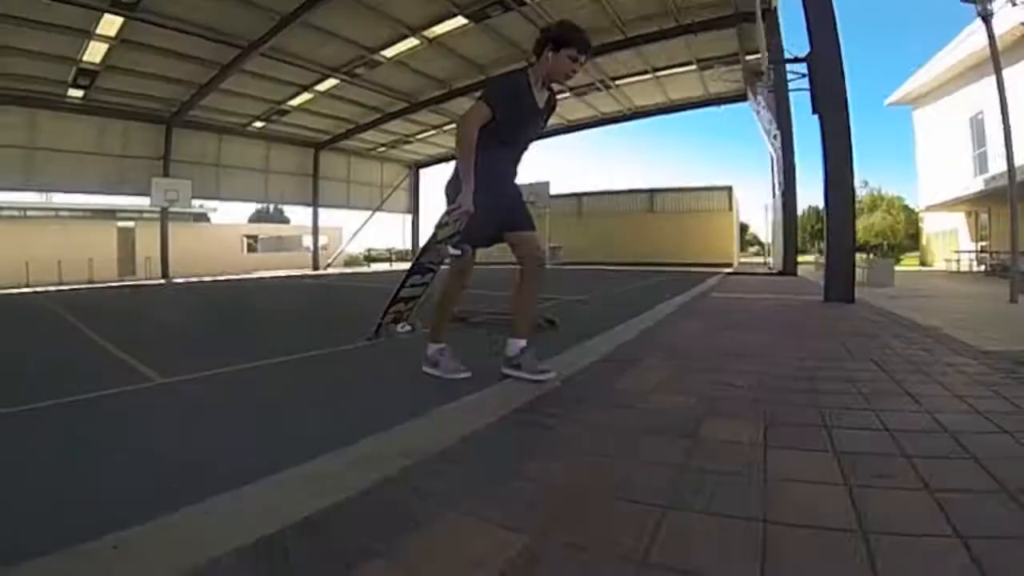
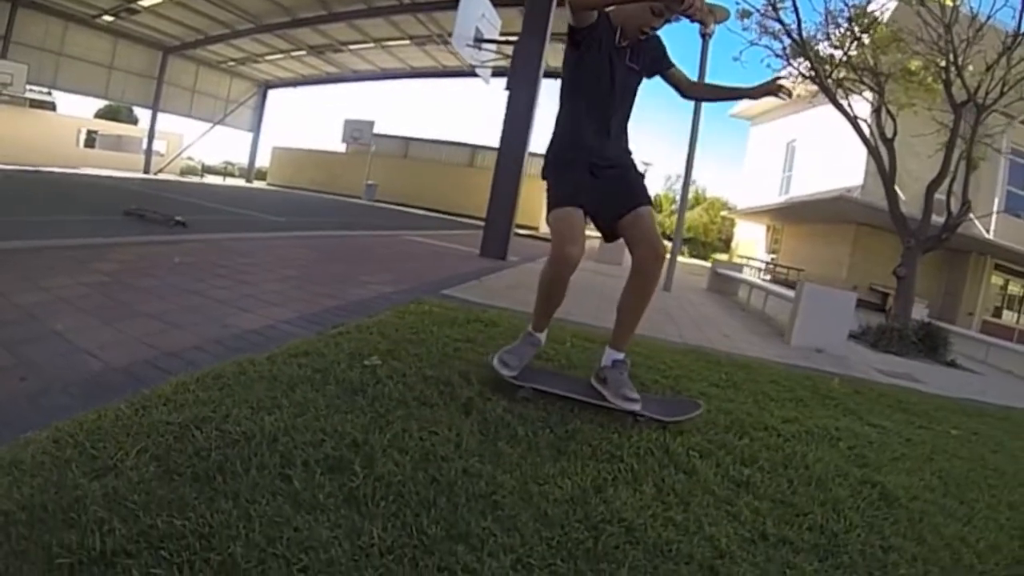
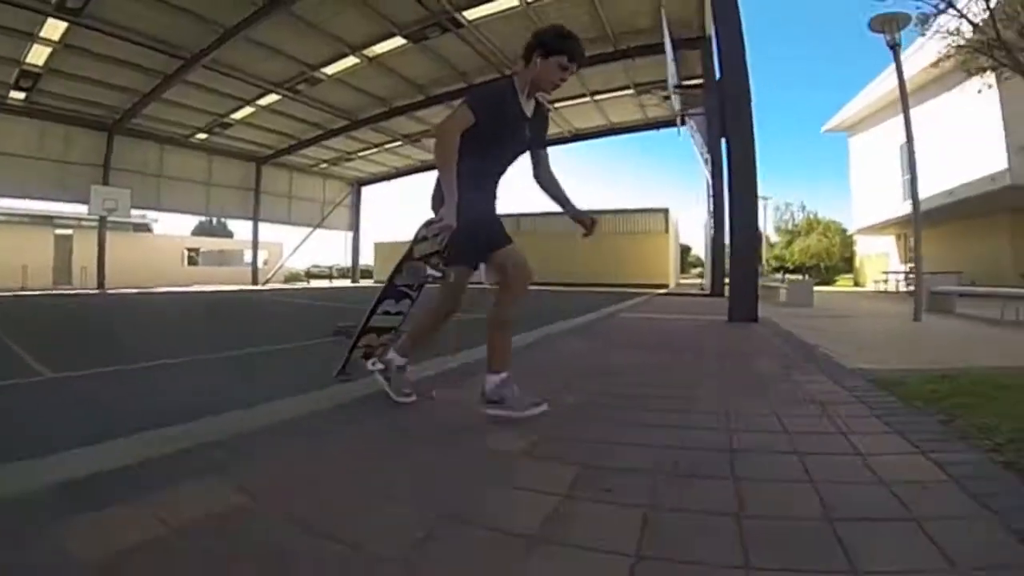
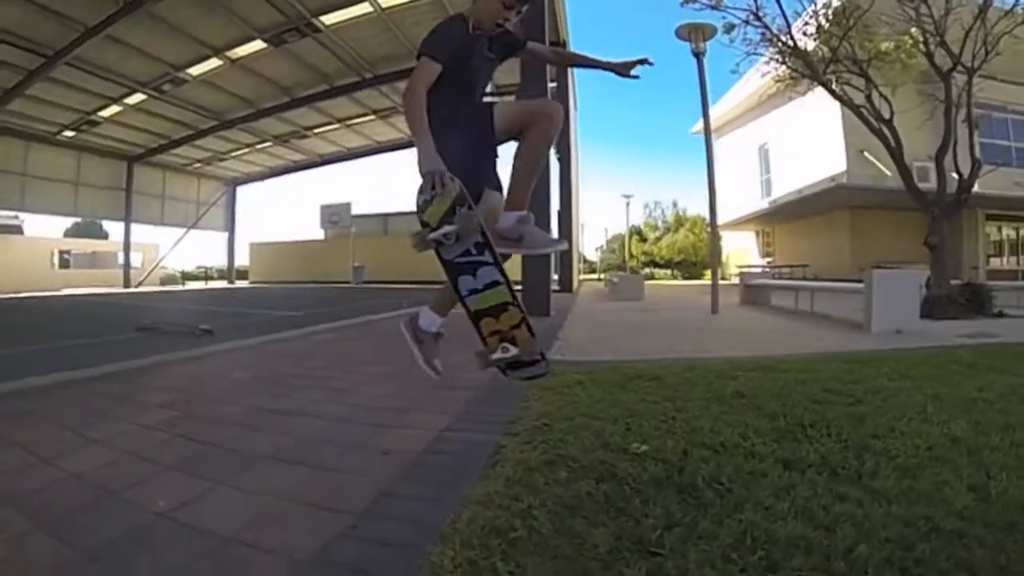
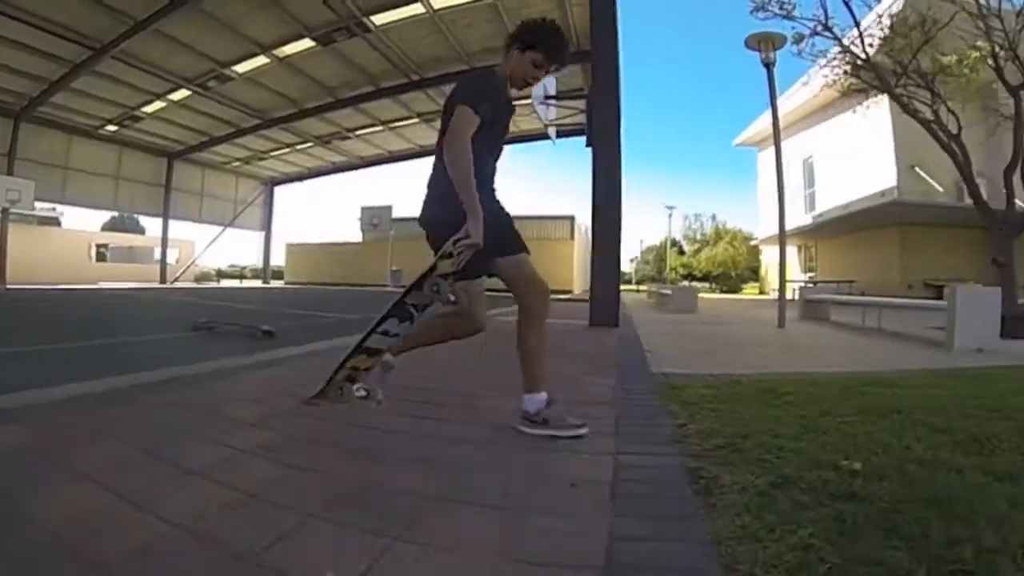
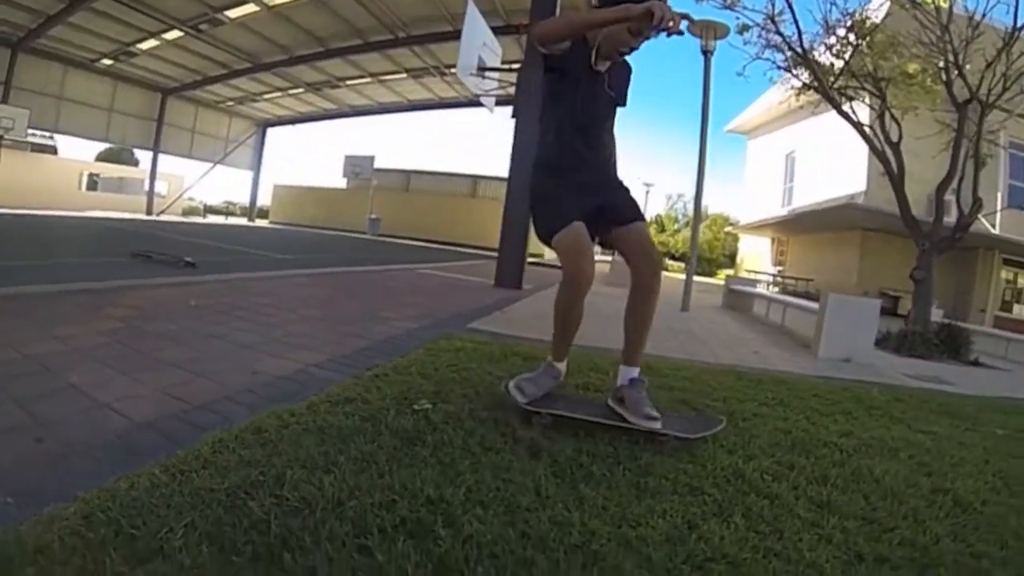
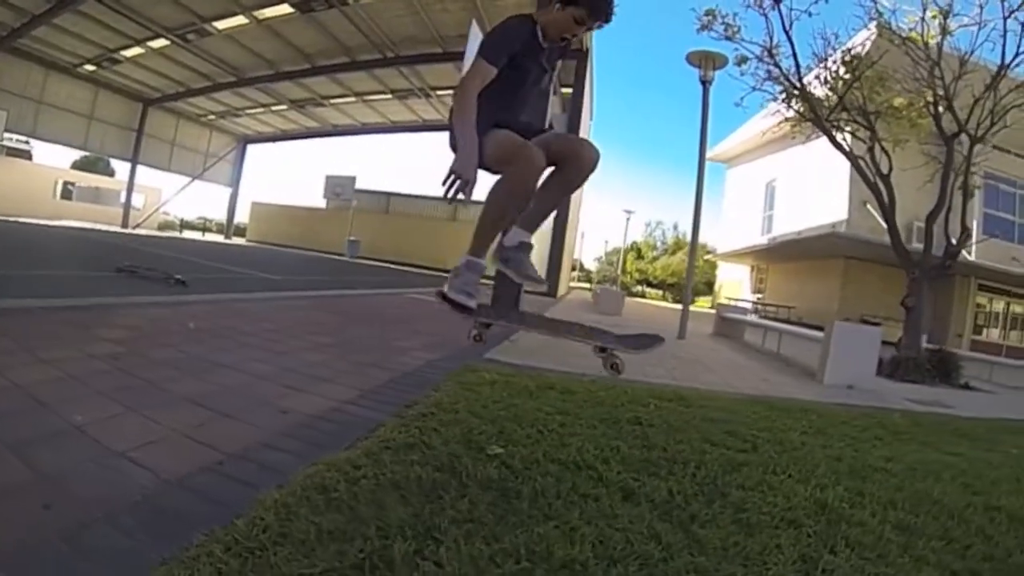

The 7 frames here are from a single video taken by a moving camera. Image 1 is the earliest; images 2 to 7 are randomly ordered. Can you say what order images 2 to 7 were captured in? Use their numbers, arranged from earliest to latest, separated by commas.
3, 5, 4, 7, 6, 2
